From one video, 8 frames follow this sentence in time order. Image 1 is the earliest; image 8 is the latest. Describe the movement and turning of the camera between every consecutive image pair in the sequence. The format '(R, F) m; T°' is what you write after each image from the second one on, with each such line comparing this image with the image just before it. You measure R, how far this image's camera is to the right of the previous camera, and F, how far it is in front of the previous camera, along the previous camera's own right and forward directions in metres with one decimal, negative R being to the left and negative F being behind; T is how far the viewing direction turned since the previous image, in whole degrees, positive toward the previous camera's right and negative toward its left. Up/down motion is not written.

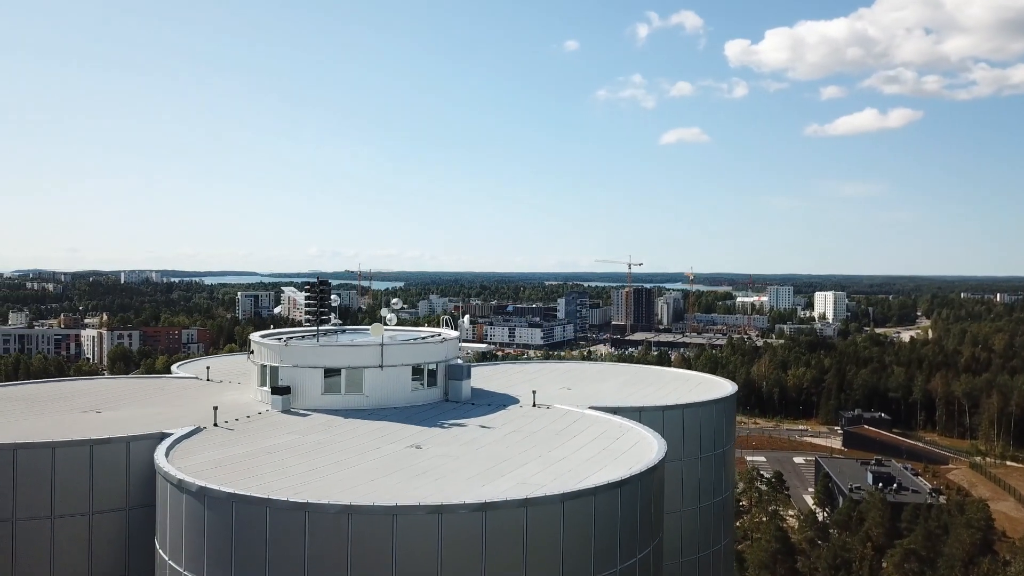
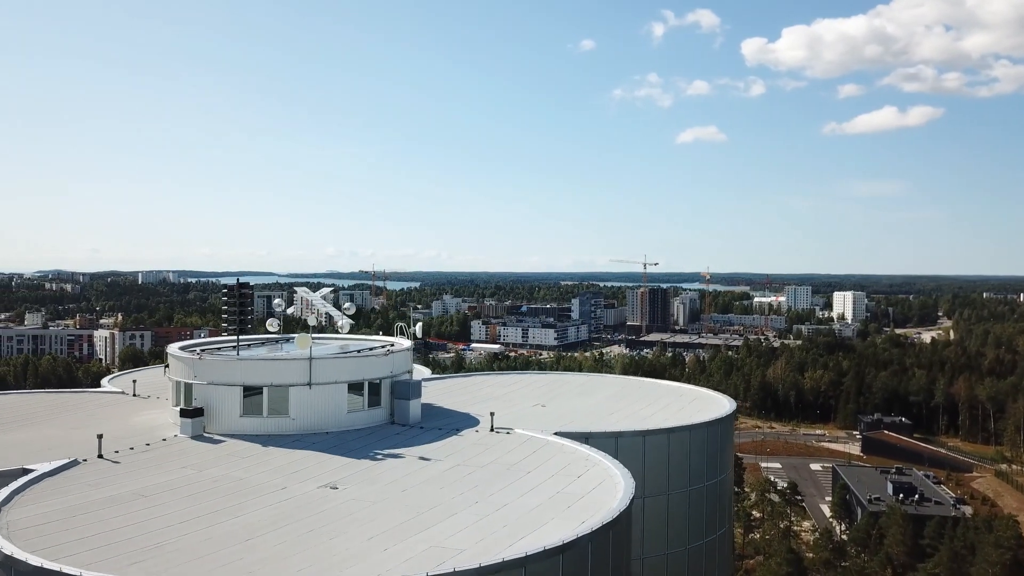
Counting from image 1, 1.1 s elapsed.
(+0.5, +0.9) m; -1°
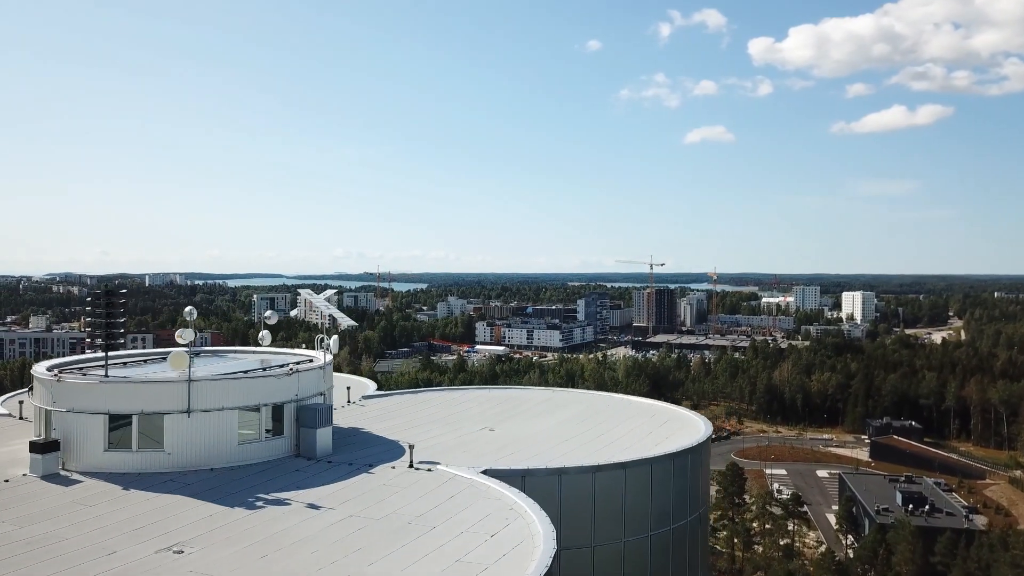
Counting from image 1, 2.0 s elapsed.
(+0.5, +0.9) m; -1°
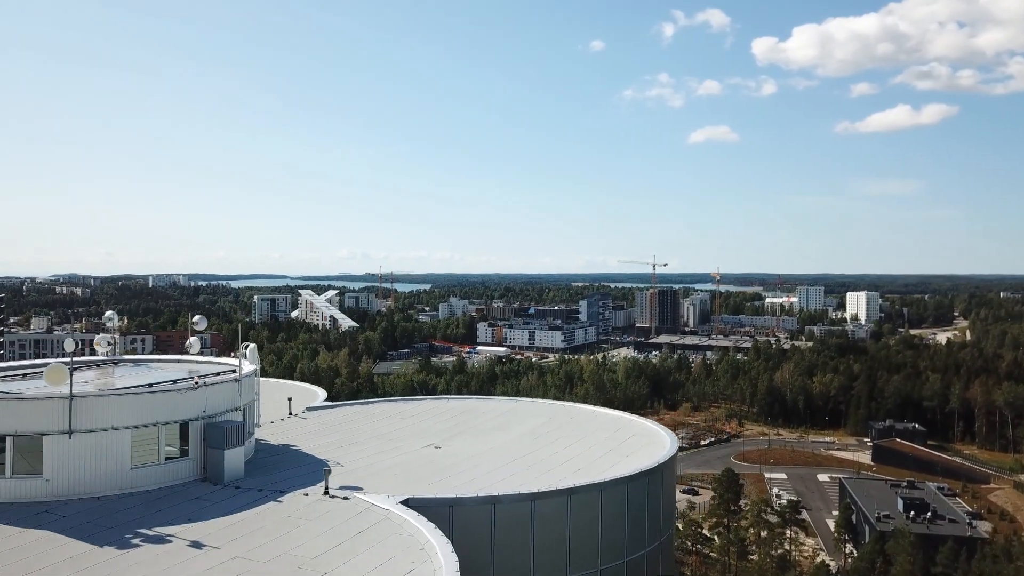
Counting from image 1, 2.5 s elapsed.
(+0.4, +0.5) m; 0°
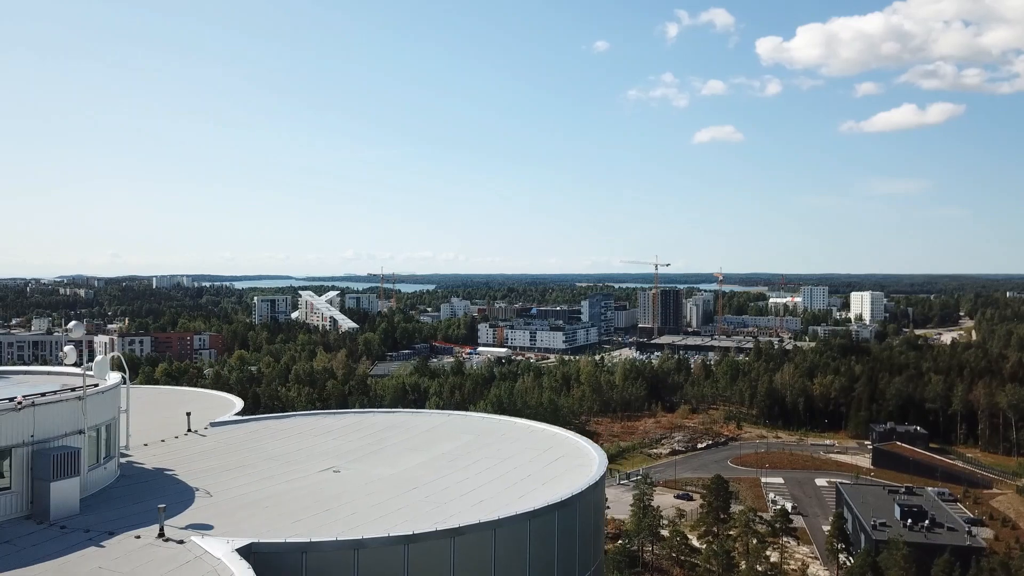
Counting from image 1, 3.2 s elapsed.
(+0.6, +0.6) m; 0°
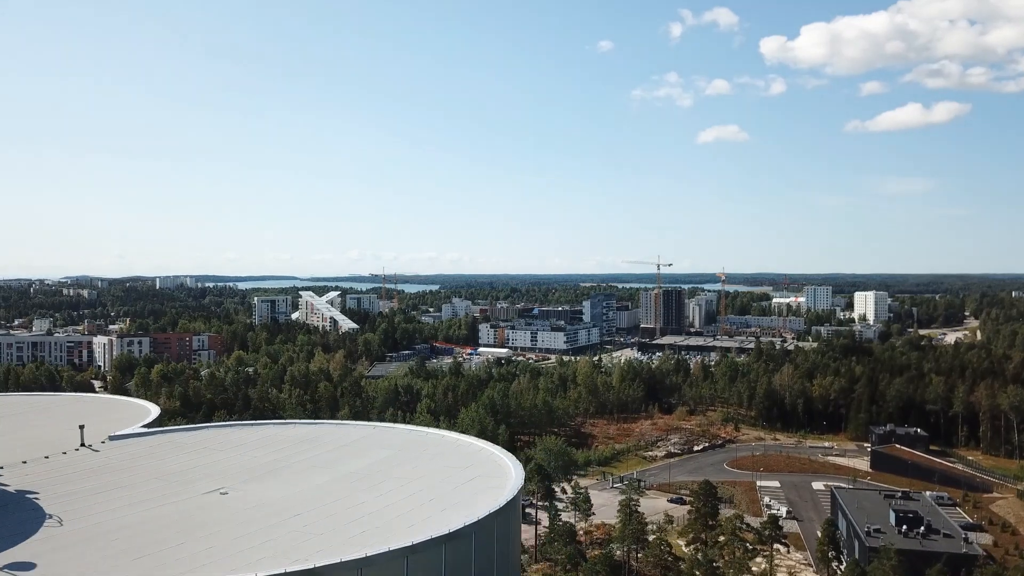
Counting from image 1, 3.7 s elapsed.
(+0.6, +0.5) m; 0°
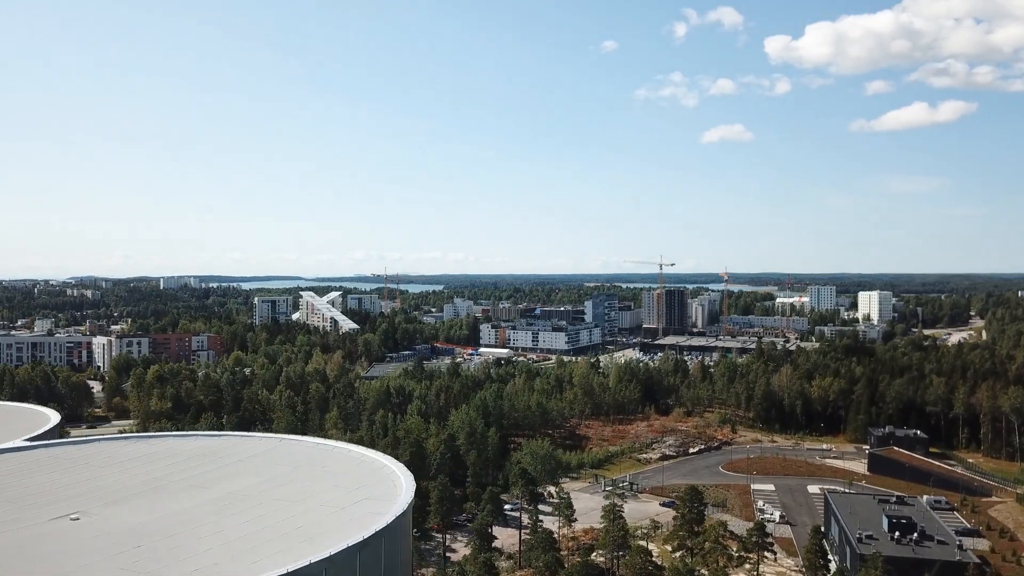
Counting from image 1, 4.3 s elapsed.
(+0.6, +0.4) m; 0°
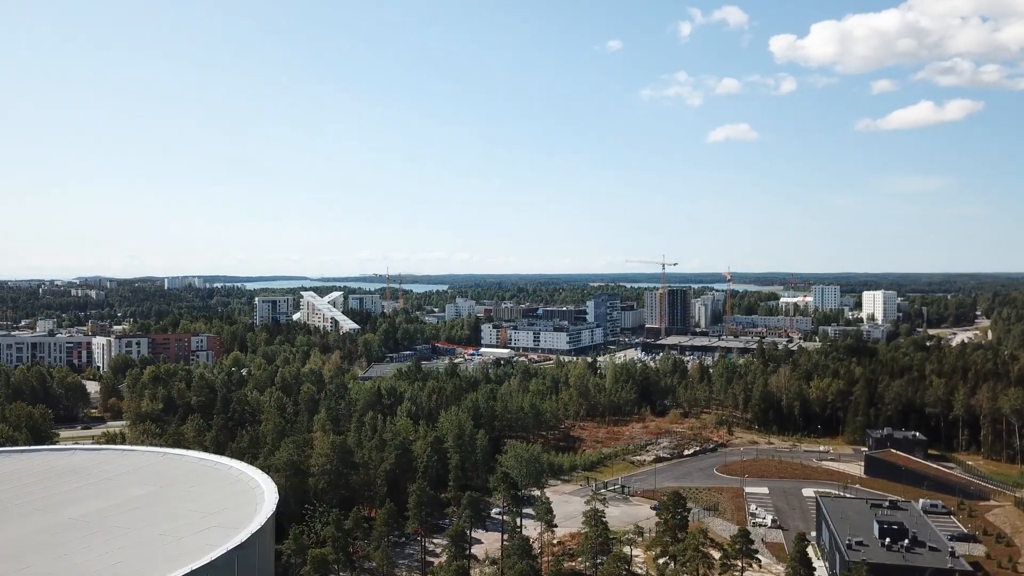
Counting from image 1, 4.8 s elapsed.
(+0.6, +0.4) m; 0°
